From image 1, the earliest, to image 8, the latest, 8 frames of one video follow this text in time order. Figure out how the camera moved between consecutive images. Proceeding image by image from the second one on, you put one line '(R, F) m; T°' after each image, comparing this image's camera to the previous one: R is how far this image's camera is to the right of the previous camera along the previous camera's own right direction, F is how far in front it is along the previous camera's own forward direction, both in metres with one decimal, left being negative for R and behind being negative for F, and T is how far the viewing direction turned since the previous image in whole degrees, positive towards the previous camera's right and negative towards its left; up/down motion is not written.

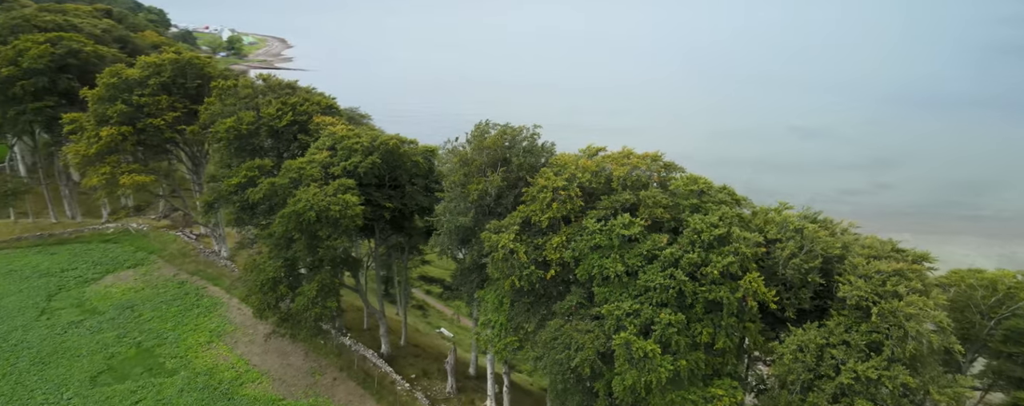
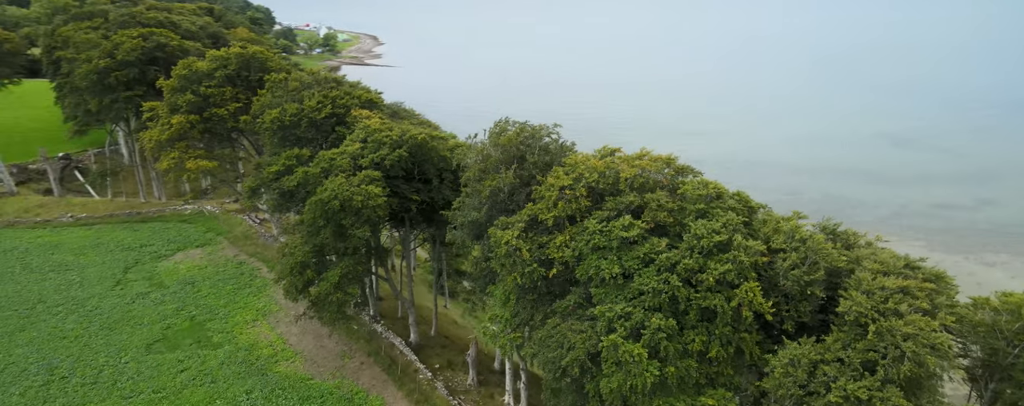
(+1.1, 0.0) m; -6°
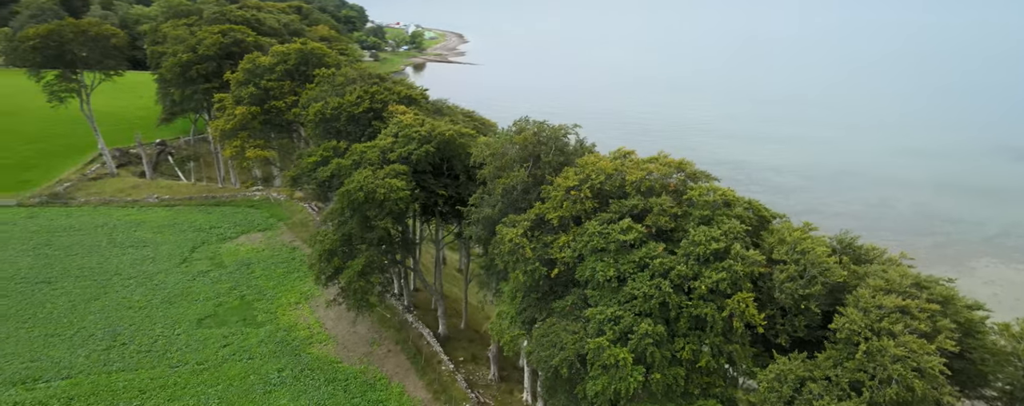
(+1.1, 0.0) m; -6°
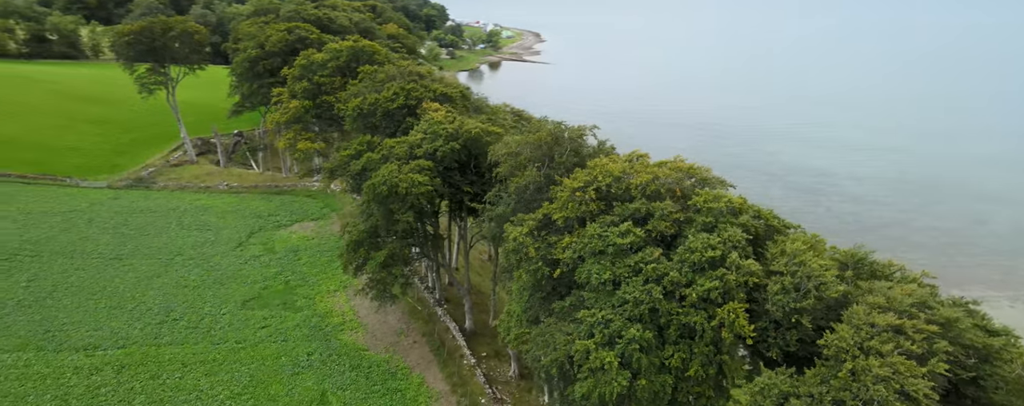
(+1.0, -0.1) m; -5°
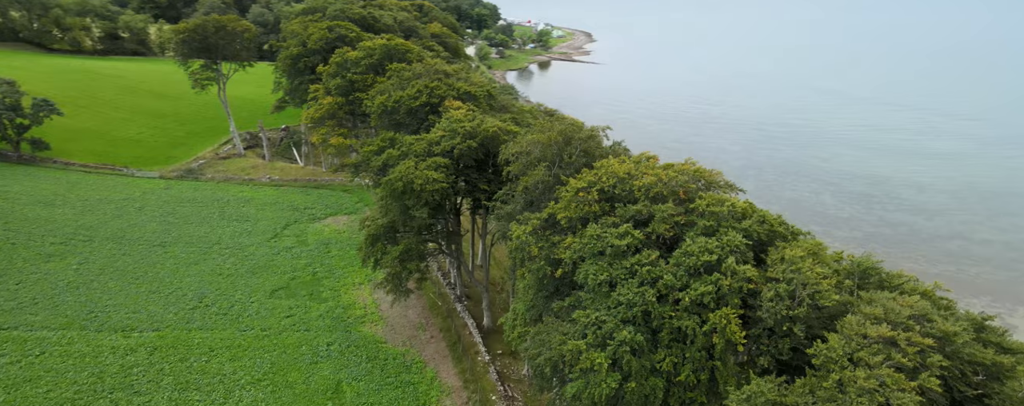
(+0.7, -0.1) m; -4°
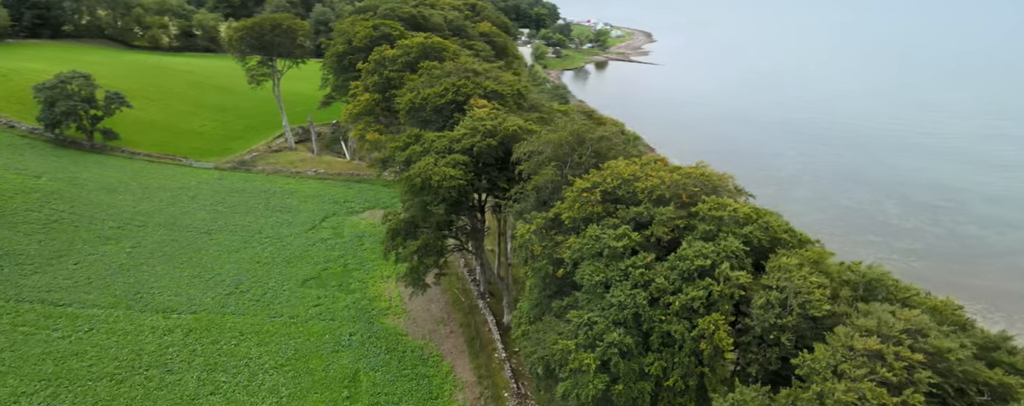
(+0.8, -0.1) m; -4°
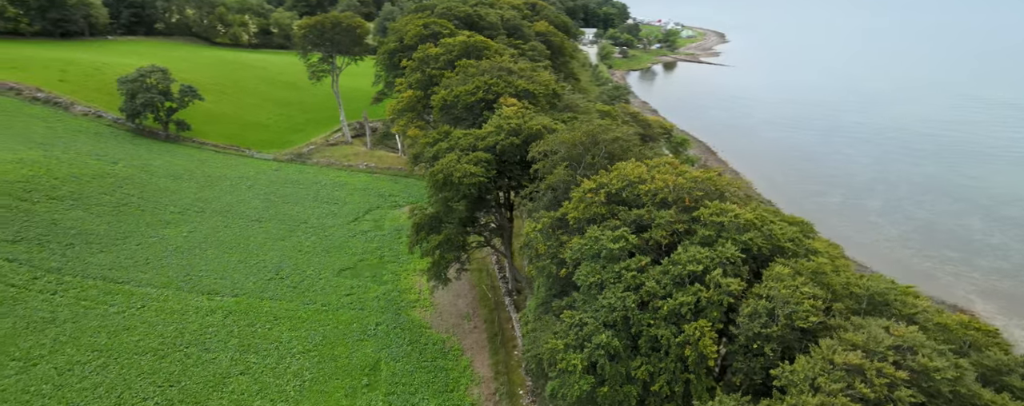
(+0.9, -0.1) m; -5°
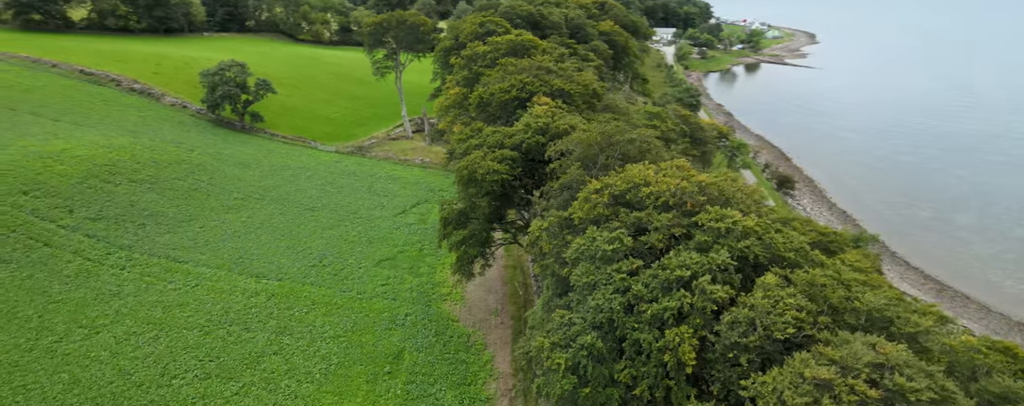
(+1.1, -0.1) m; -6°
